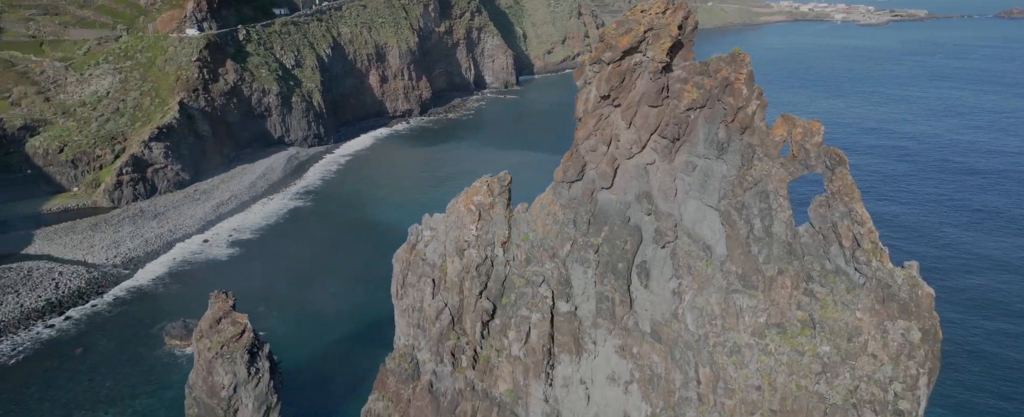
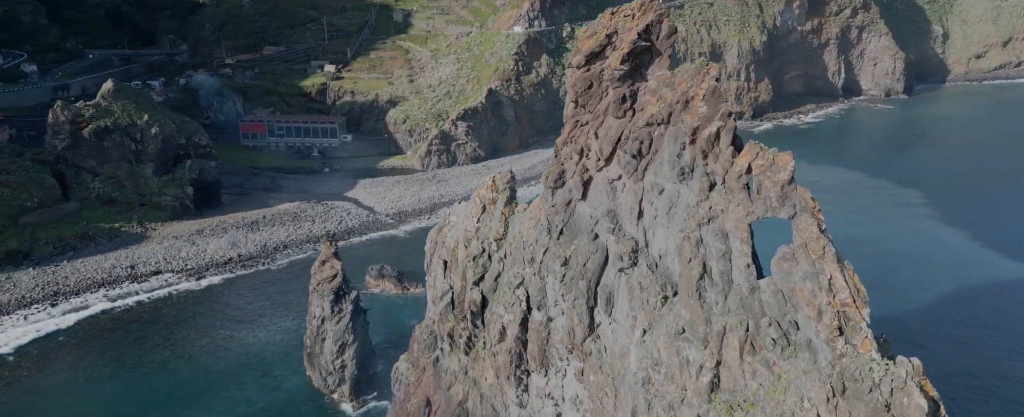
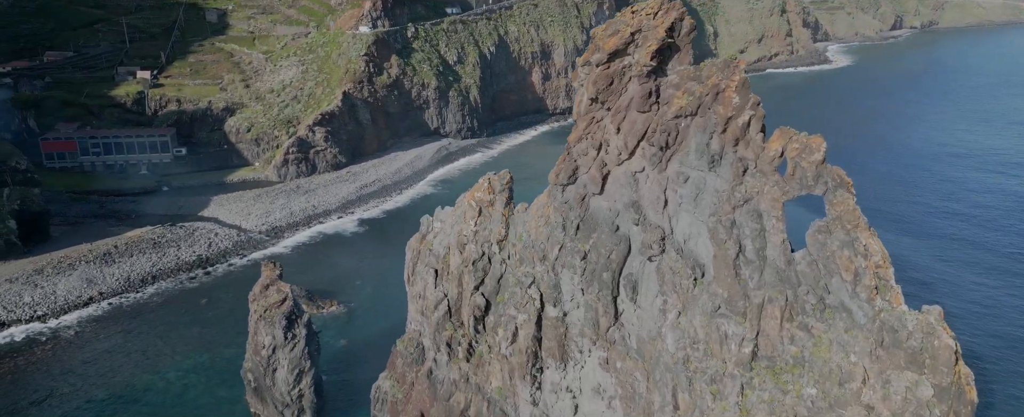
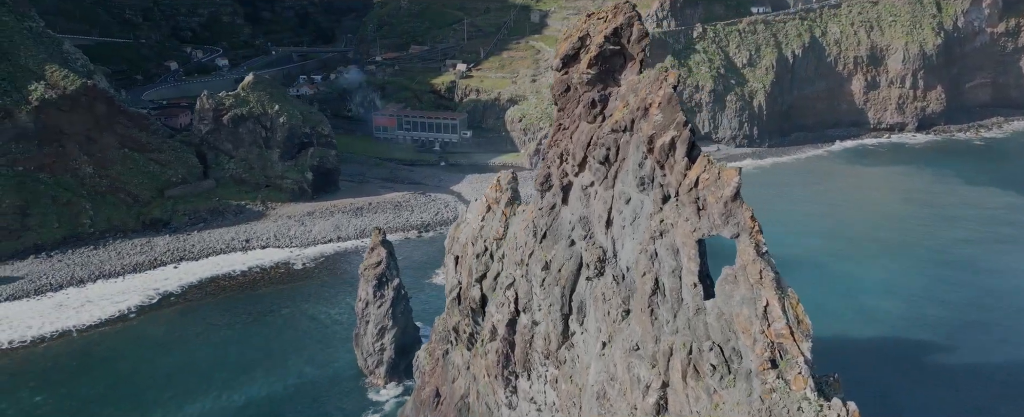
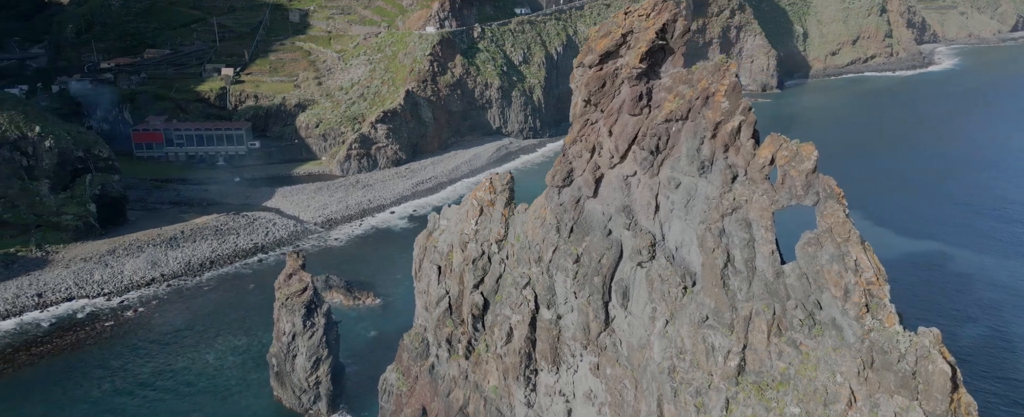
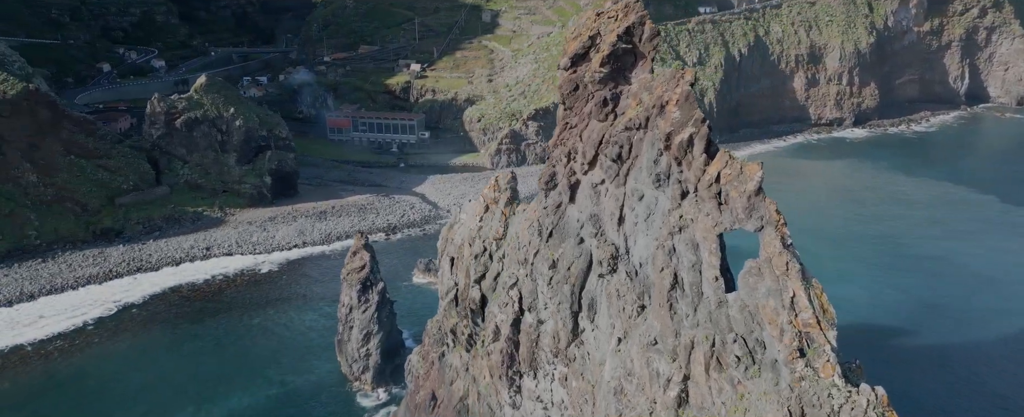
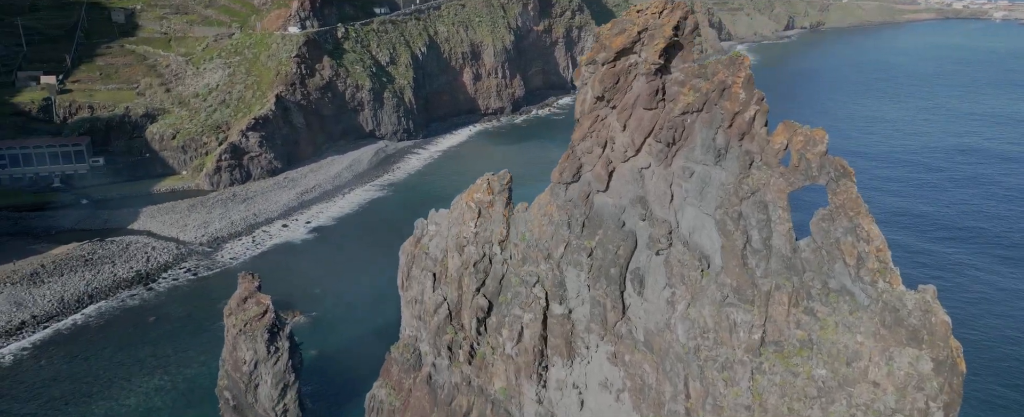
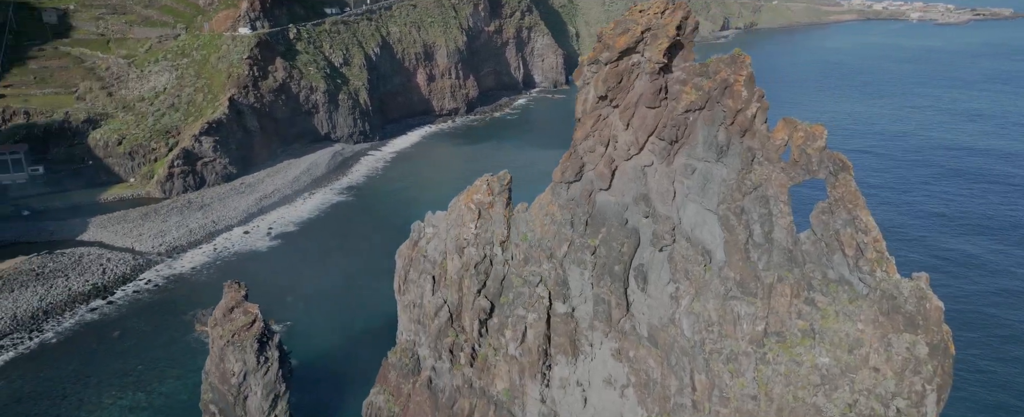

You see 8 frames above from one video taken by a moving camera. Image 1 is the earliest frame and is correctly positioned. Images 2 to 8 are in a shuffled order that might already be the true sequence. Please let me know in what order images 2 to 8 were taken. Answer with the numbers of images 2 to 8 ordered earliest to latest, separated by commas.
8, 7, 3, 5, 2, 6, 4
